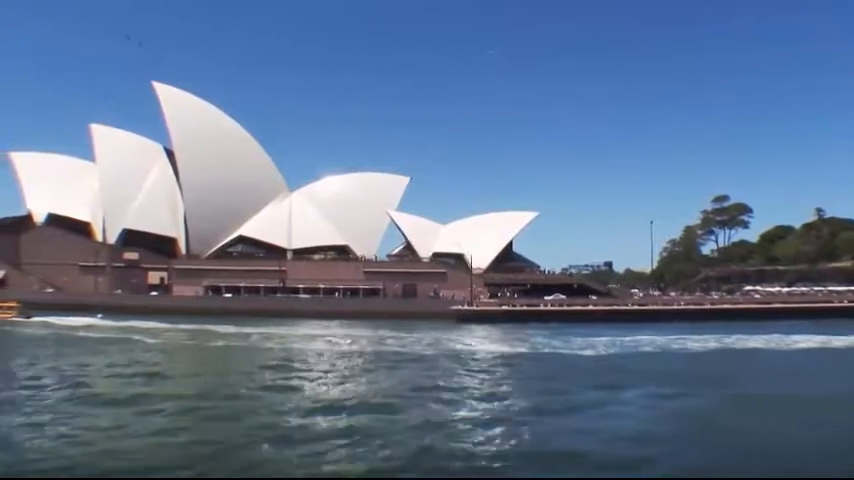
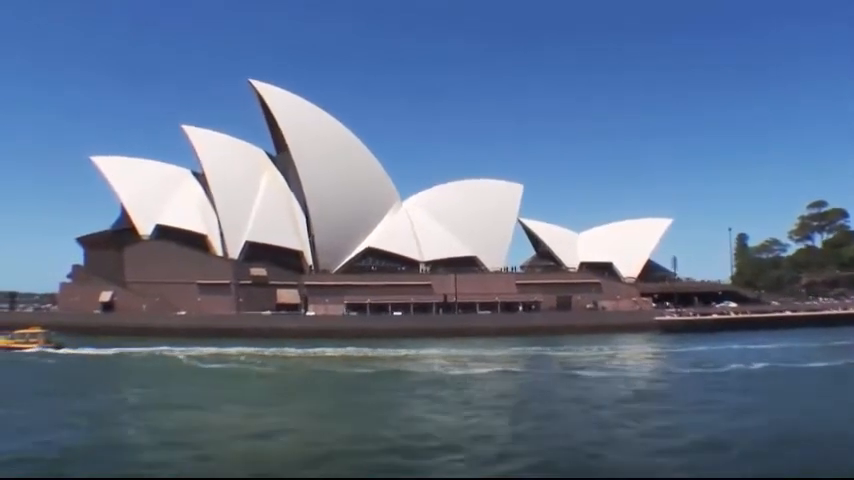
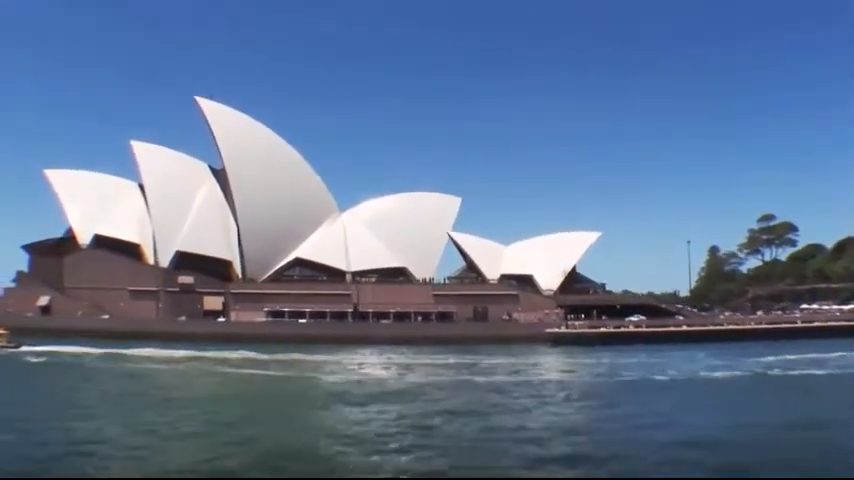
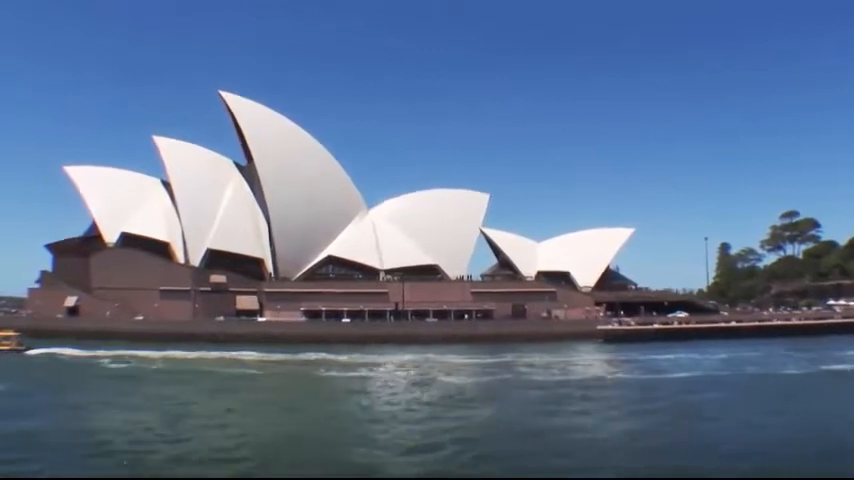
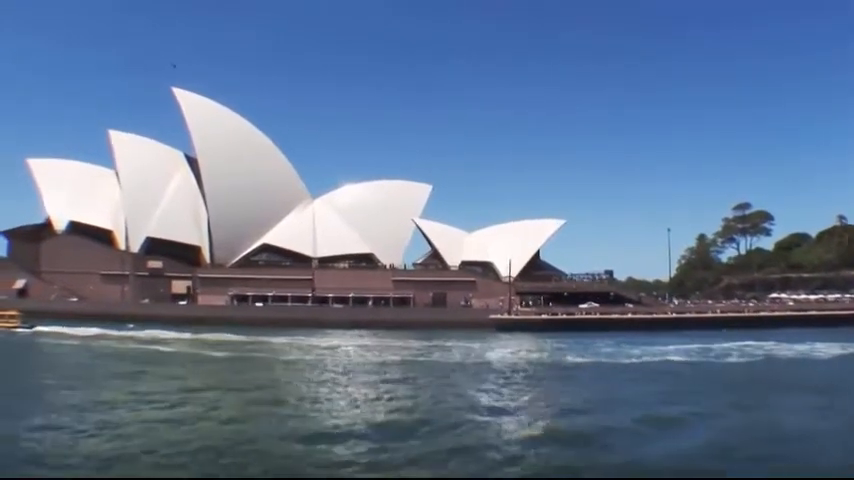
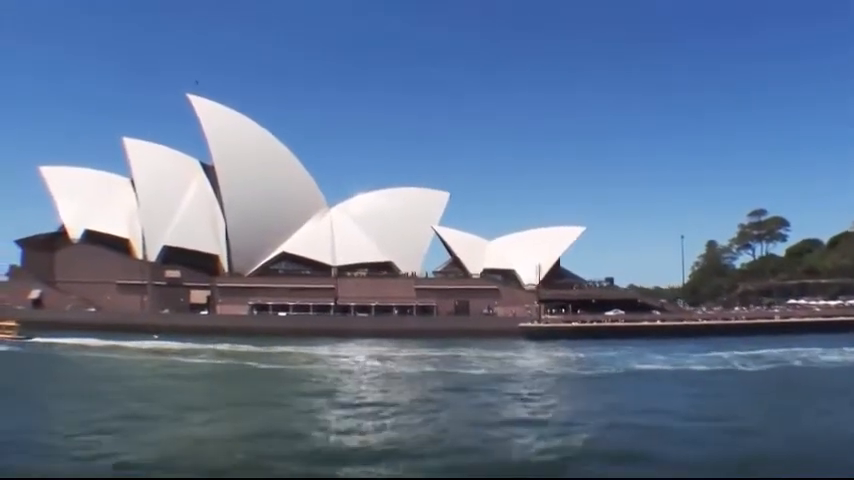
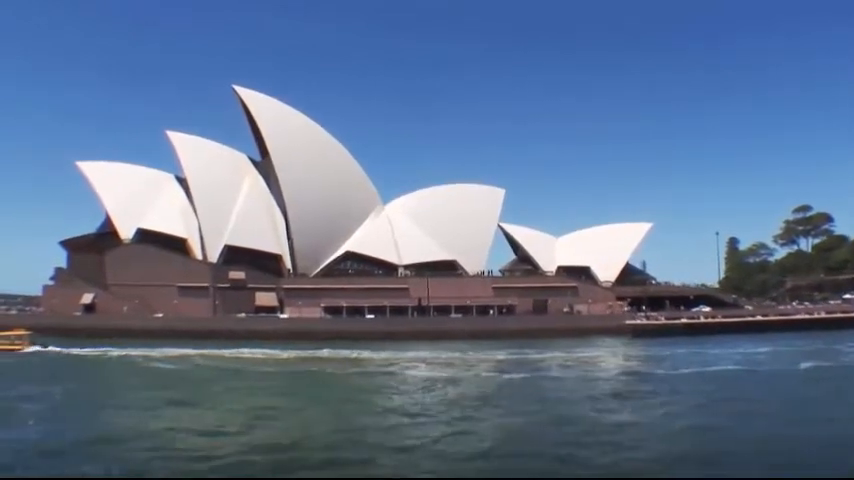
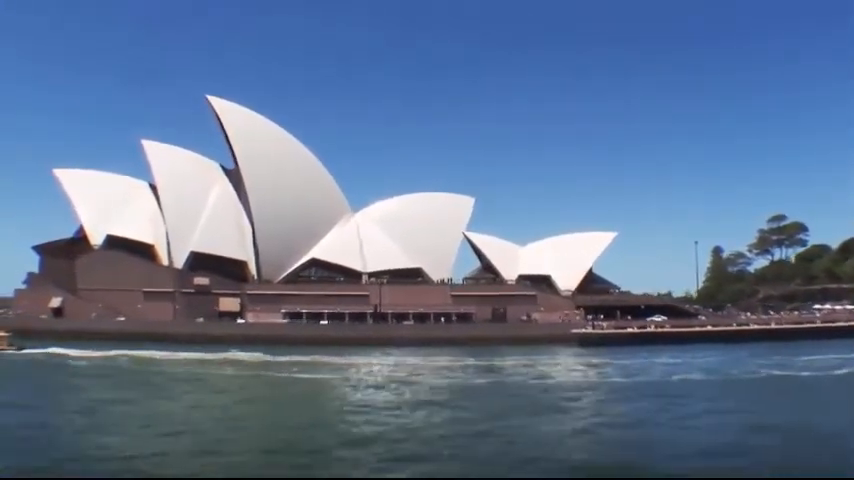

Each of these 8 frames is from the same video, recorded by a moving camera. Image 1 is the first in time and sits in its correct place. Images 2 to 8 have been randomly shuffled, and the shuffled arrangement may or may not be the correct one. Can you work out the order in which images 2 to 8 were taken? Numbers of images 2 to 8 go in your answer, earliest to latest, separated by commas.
5, 6, 3, 8, 4, 7, 2
